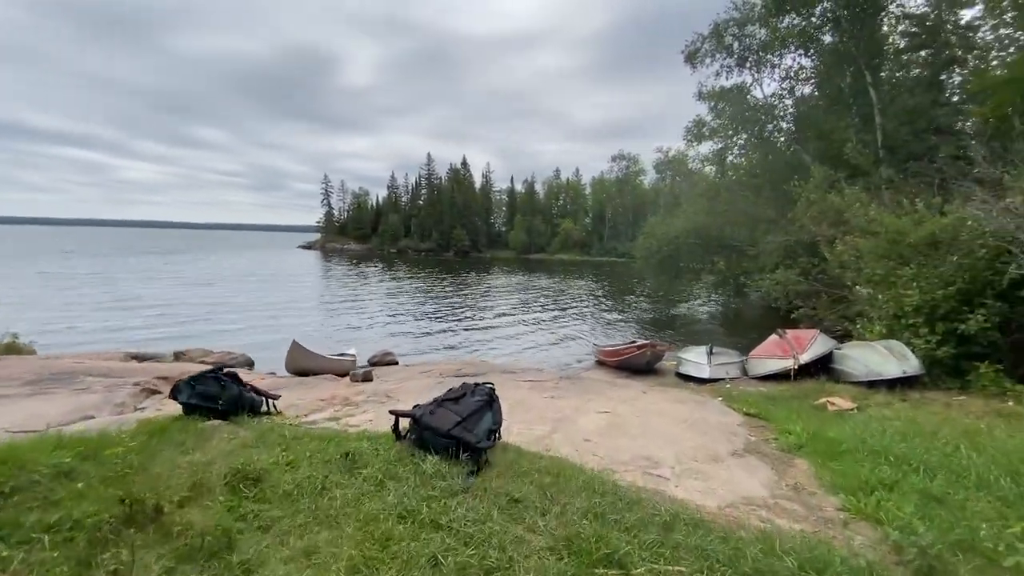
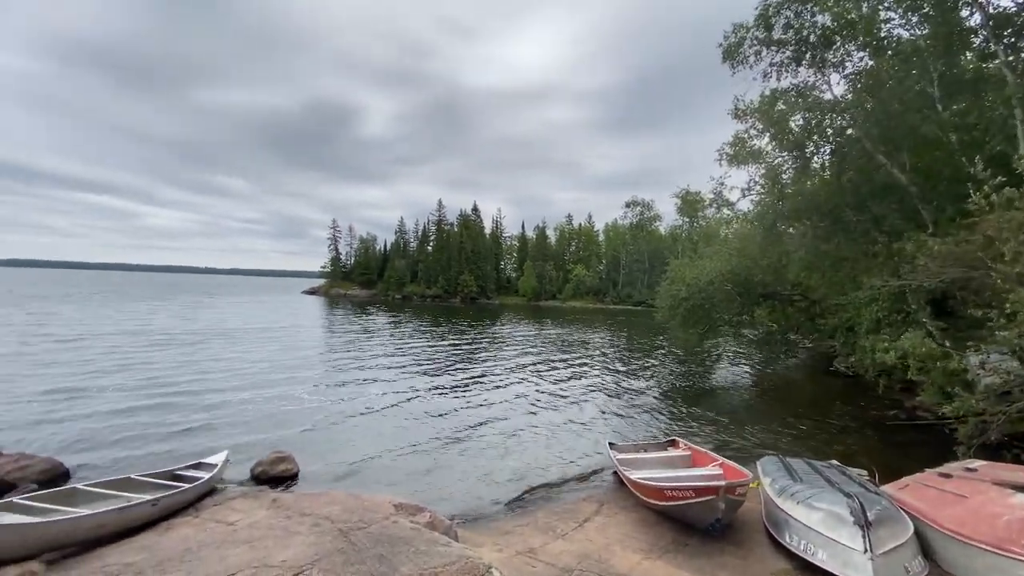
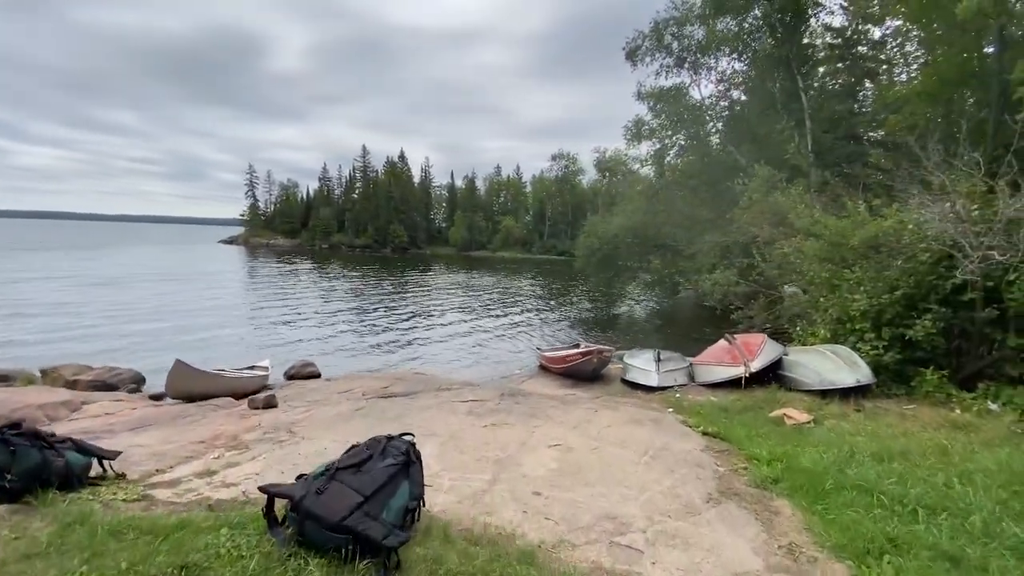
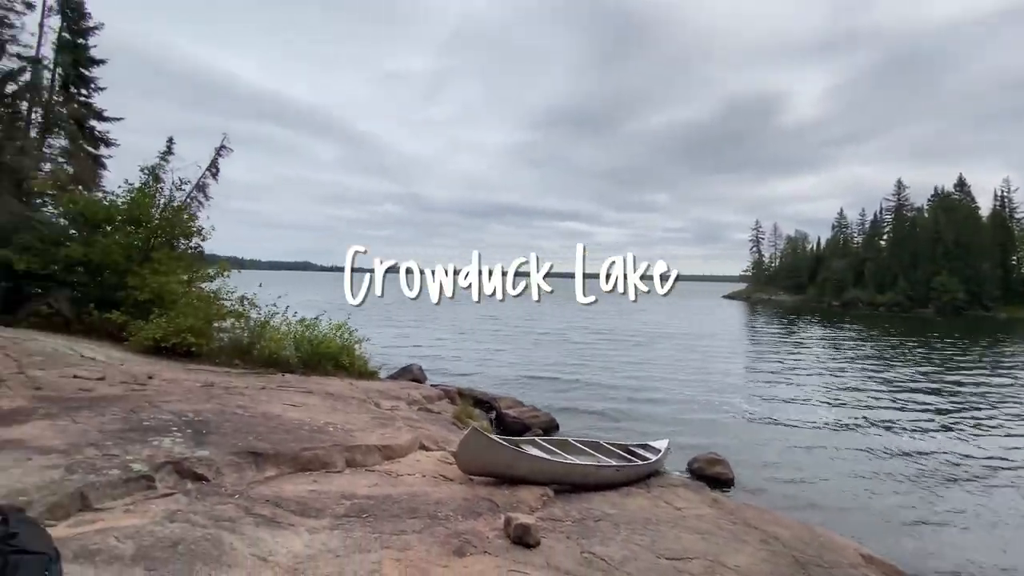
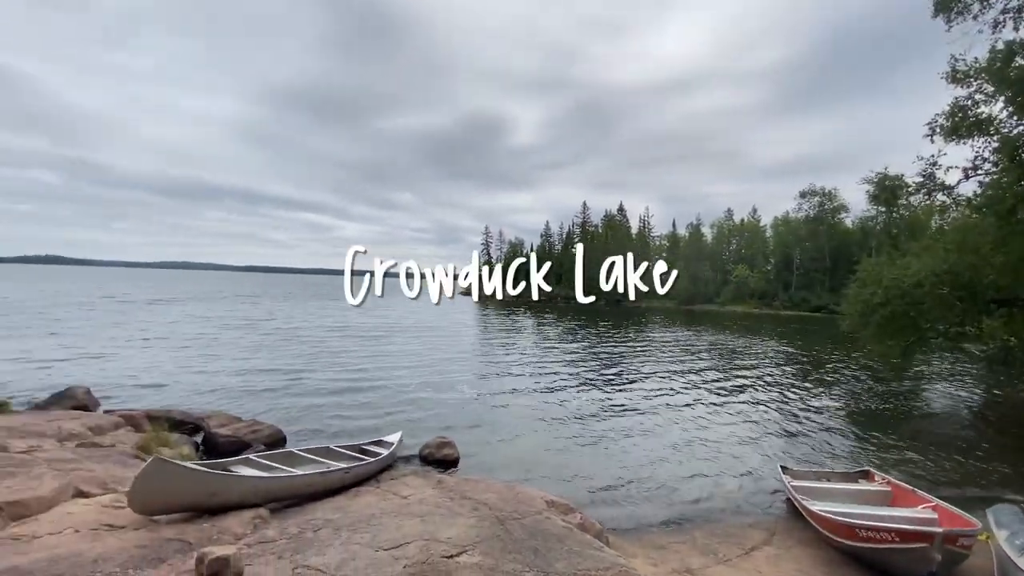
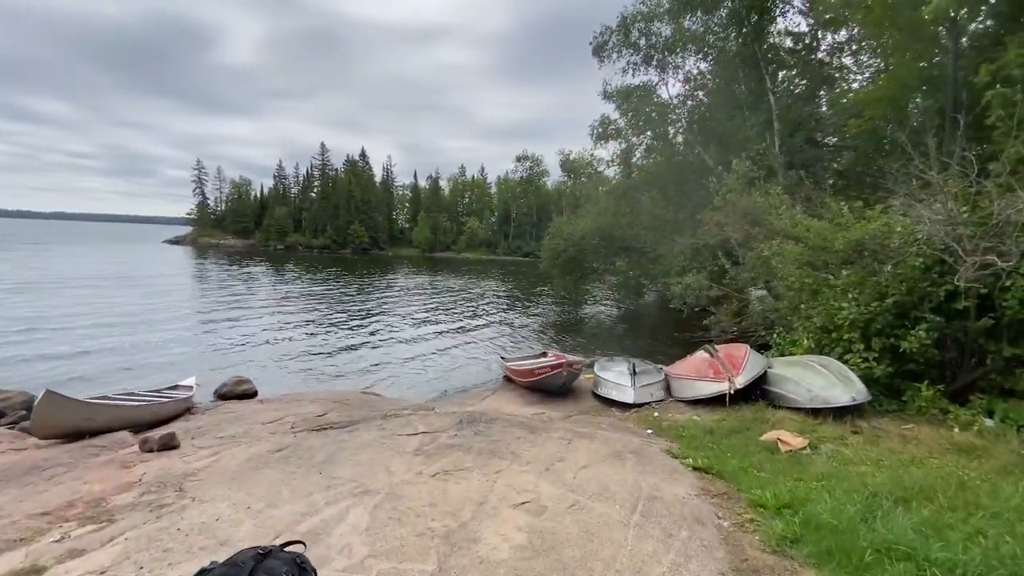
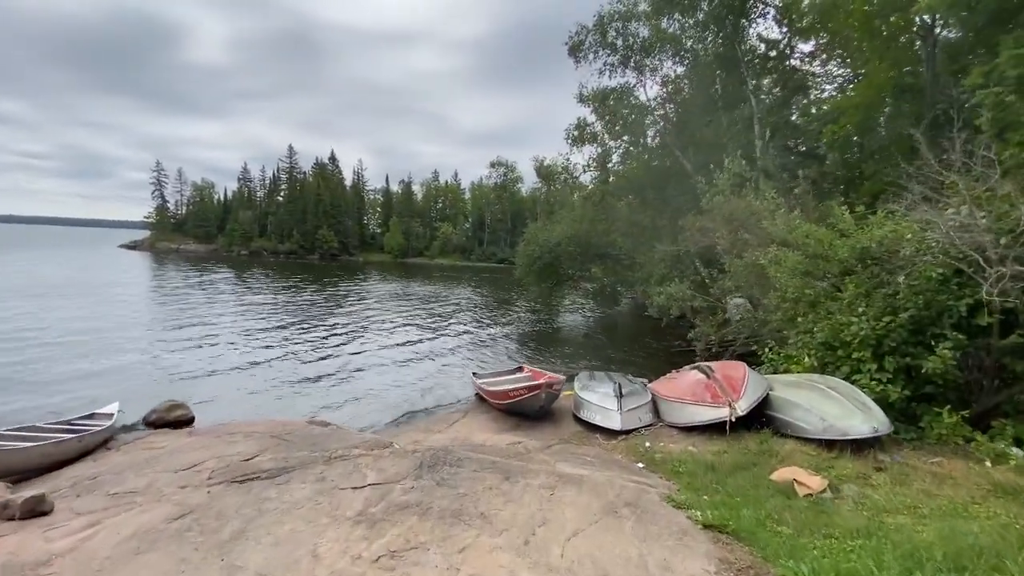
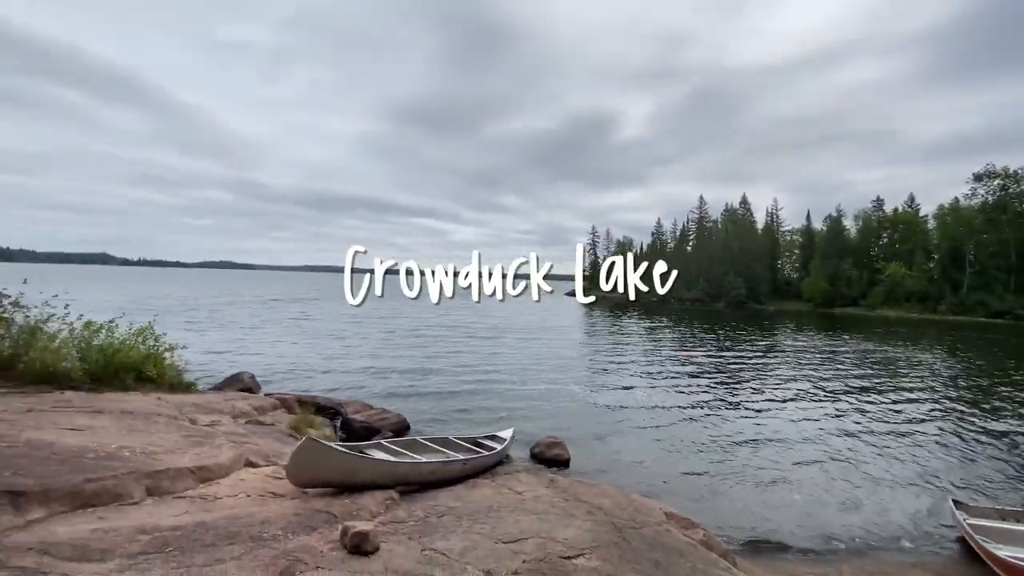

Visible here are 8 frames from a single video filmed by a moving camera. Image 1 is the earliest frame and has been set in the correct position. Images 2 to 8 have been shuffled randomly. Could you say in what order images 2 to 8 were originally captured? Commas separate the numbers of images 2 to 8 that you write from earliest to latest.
3, 6, 7, 2, 5, 8, 4
